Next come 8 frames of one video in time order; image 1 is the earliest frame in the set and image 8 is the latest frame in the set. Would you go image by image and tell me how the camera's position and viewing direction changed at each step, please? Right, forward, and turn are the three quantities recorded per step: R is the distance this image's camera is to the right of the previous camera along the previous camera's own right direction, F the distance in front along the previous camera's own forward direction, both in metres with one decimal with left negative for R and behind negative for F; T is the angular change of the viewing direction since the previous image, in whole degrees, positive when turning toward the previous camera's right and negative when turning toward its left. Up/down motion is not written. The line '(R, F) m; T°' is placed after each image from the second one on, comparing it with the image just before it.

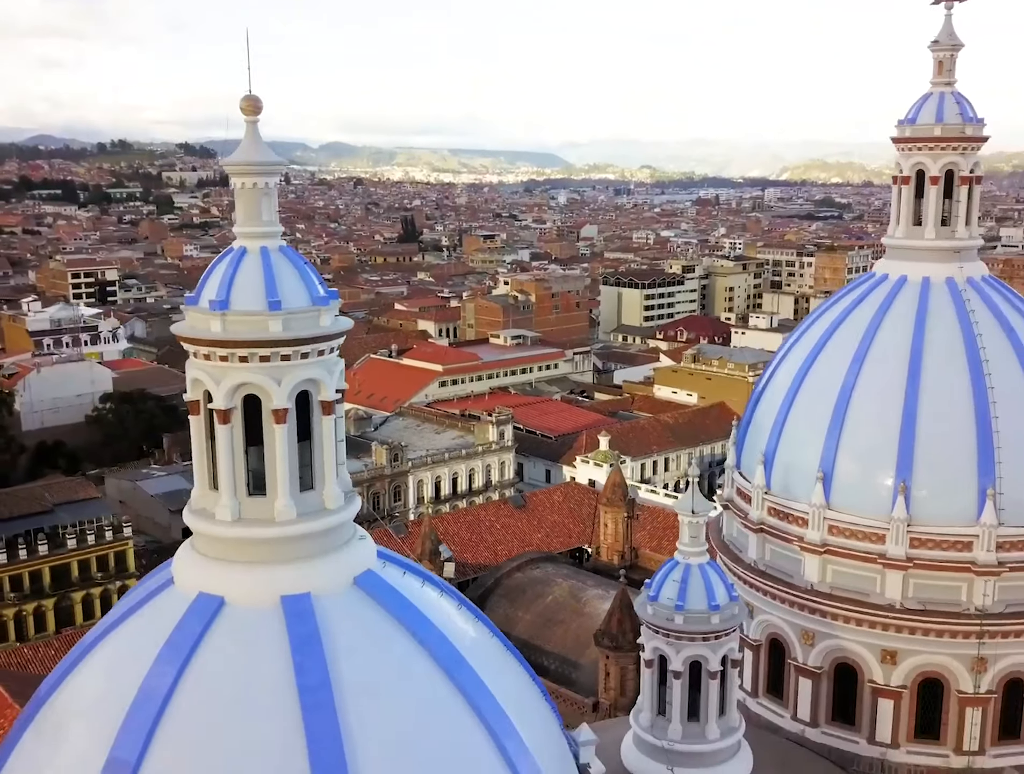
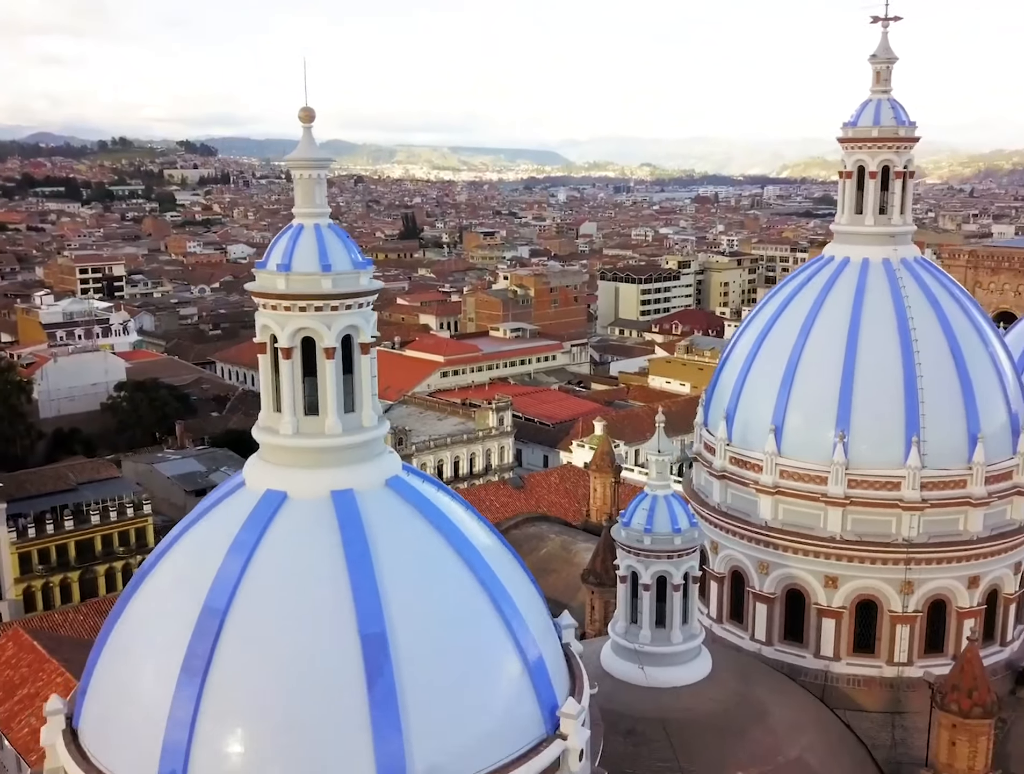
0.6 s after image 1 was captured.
(0.0, -2.2) m; 0°
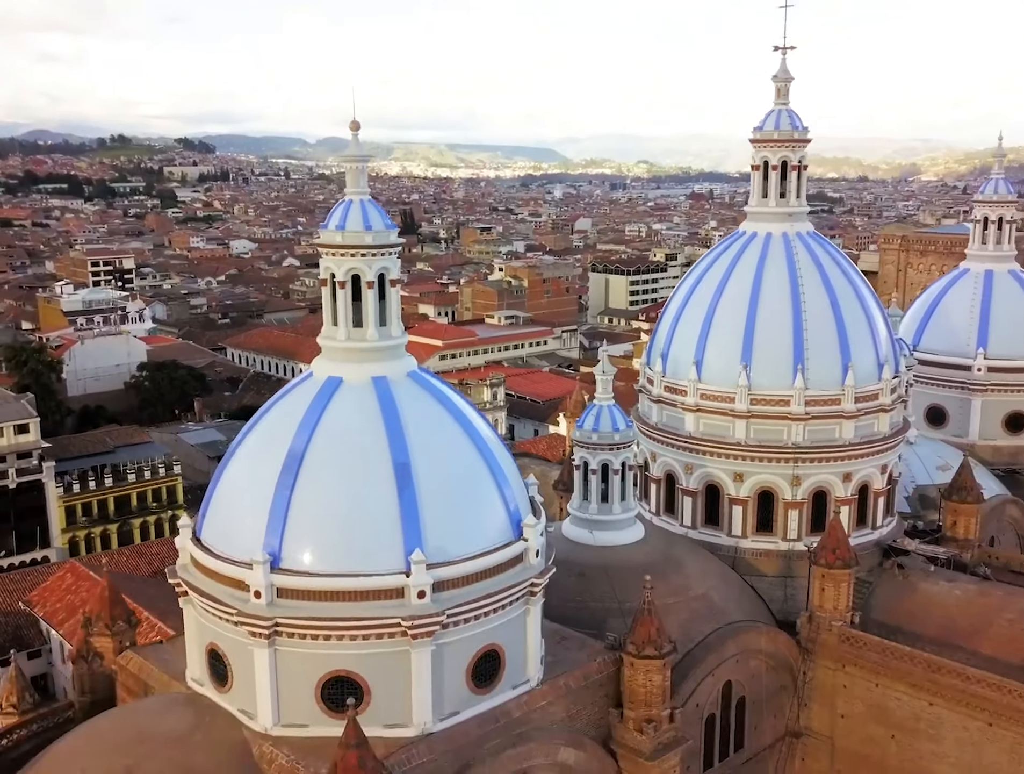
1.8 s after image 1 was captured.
(+0.2, -4.7) m; 0°
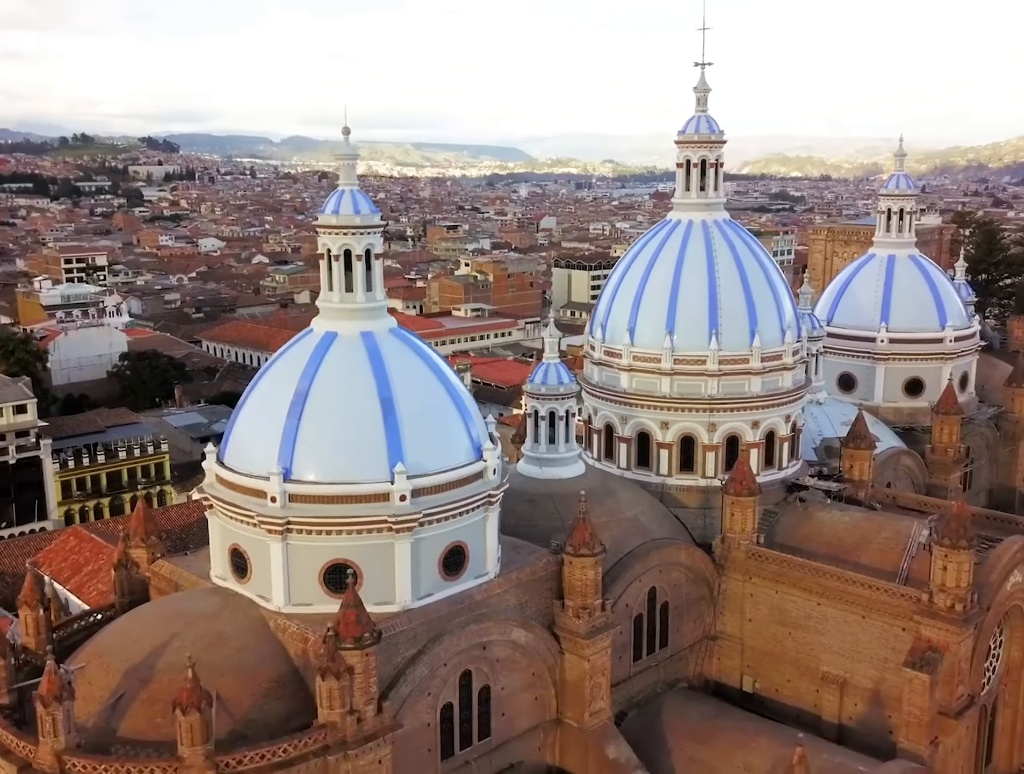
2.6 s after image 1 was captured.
(+0.1, -3.6) m; +2°
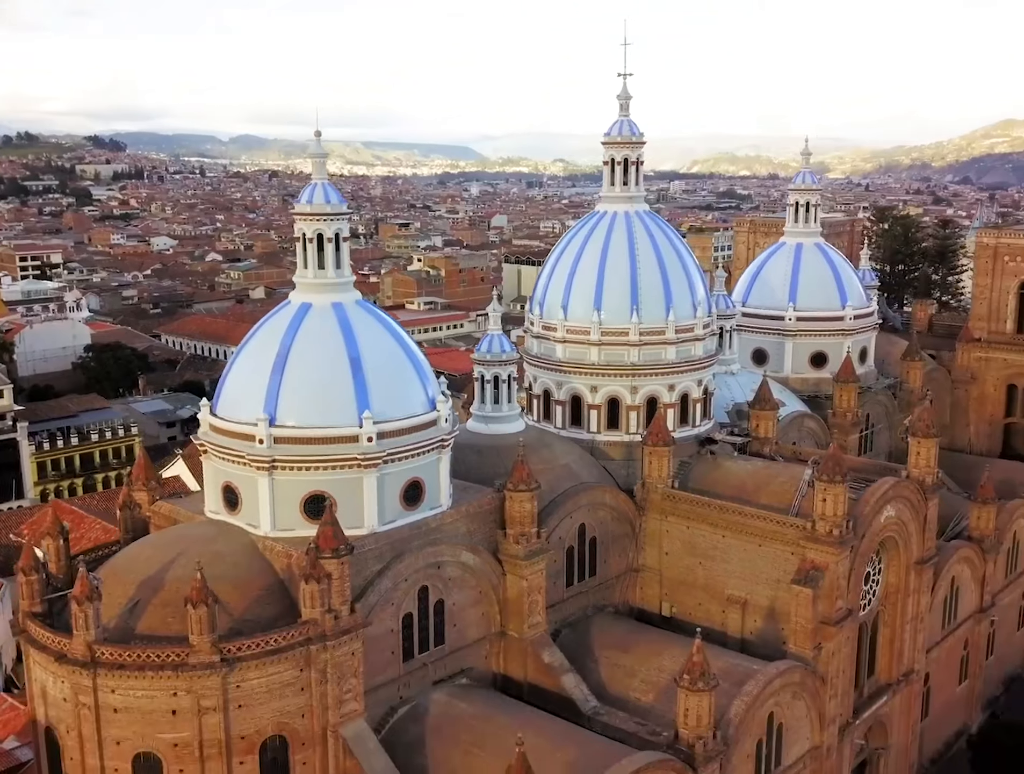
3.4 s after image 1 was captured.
(+0.1, -3.4) m; +2°
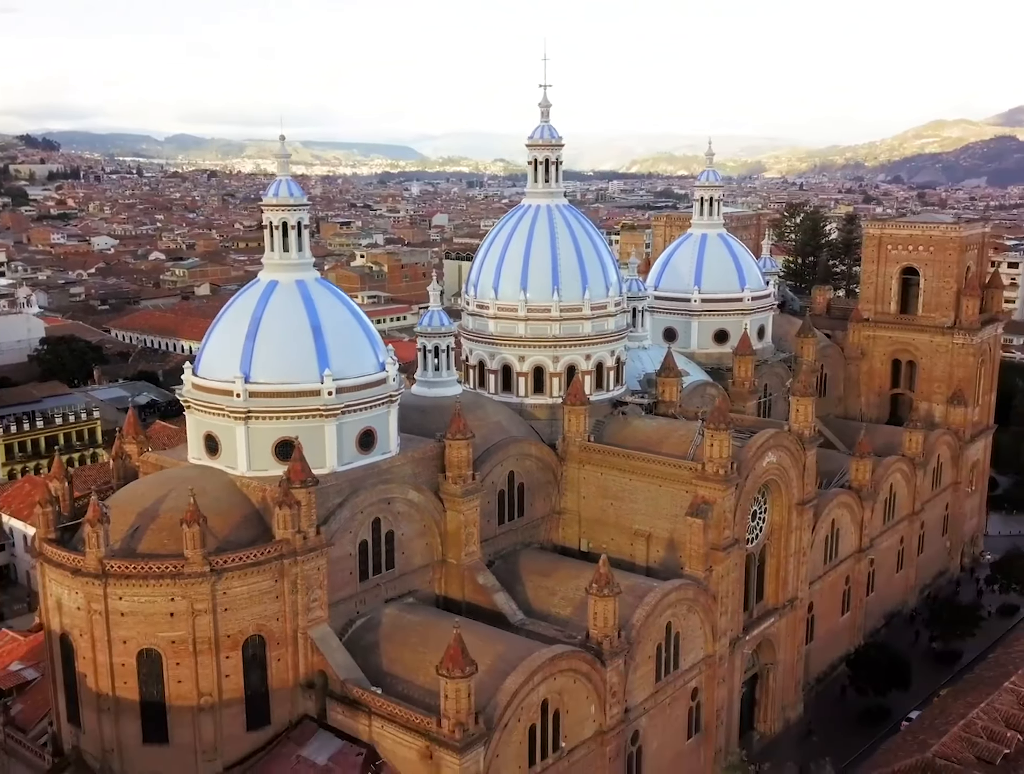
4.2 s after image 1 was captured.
(+0.1, -4.1) m; +3°
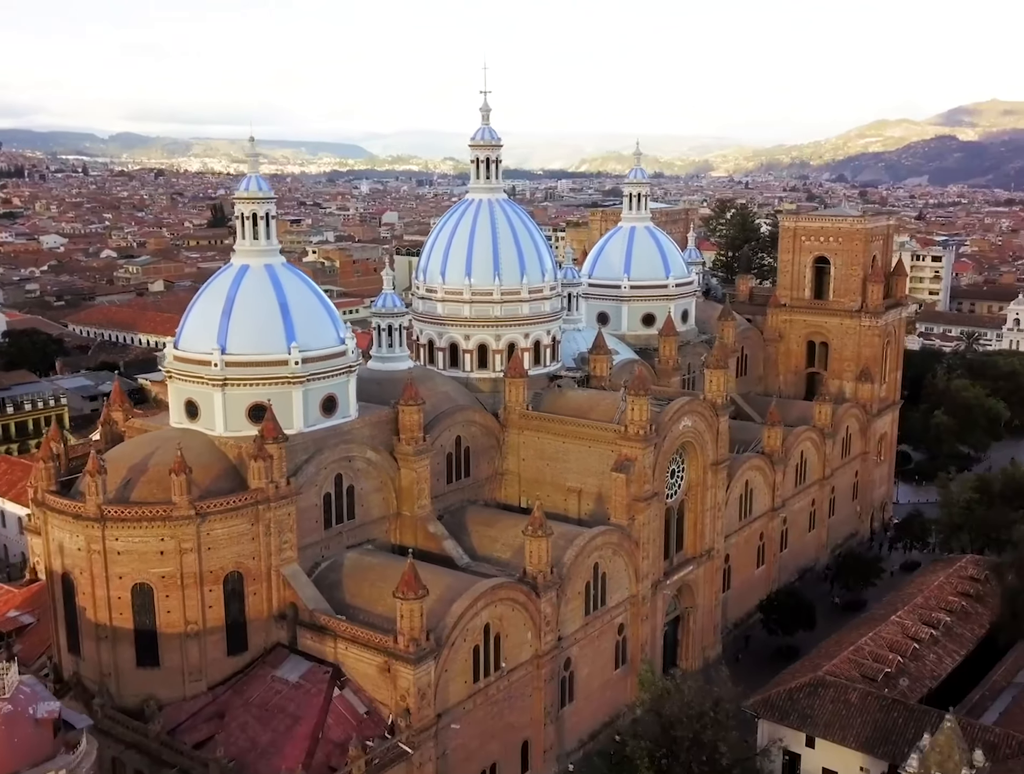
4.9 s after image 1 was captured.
(+0.2, -3.6) m; +3°
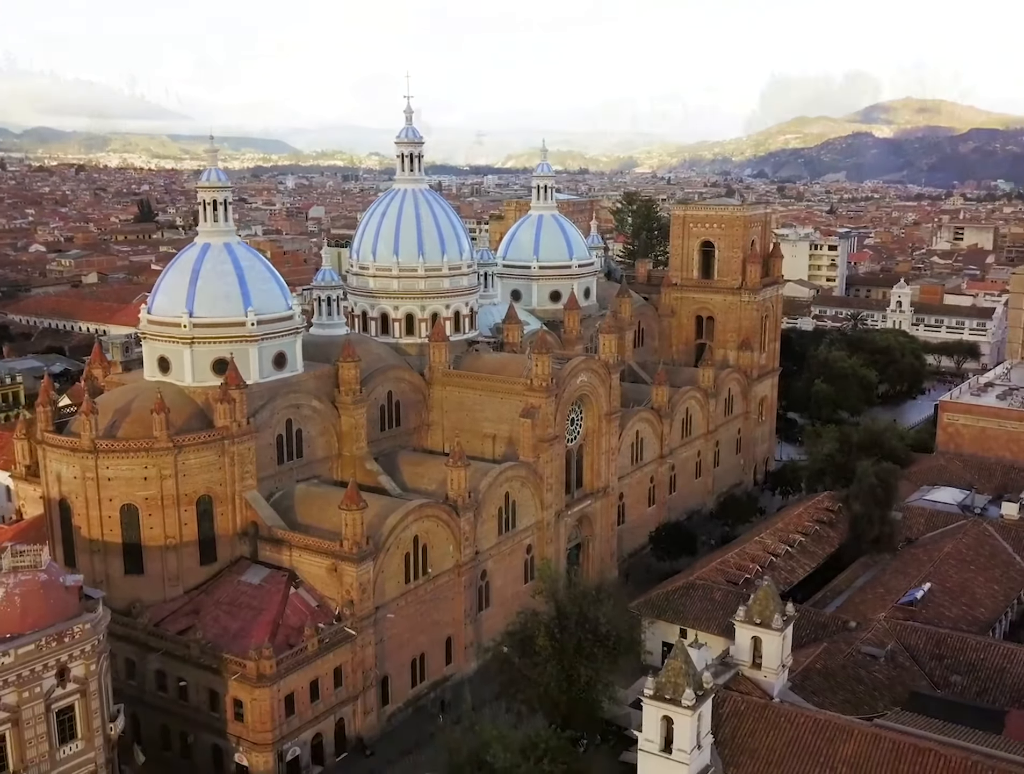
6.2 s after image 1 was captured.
(+0.2, -5.9) m; +4°
